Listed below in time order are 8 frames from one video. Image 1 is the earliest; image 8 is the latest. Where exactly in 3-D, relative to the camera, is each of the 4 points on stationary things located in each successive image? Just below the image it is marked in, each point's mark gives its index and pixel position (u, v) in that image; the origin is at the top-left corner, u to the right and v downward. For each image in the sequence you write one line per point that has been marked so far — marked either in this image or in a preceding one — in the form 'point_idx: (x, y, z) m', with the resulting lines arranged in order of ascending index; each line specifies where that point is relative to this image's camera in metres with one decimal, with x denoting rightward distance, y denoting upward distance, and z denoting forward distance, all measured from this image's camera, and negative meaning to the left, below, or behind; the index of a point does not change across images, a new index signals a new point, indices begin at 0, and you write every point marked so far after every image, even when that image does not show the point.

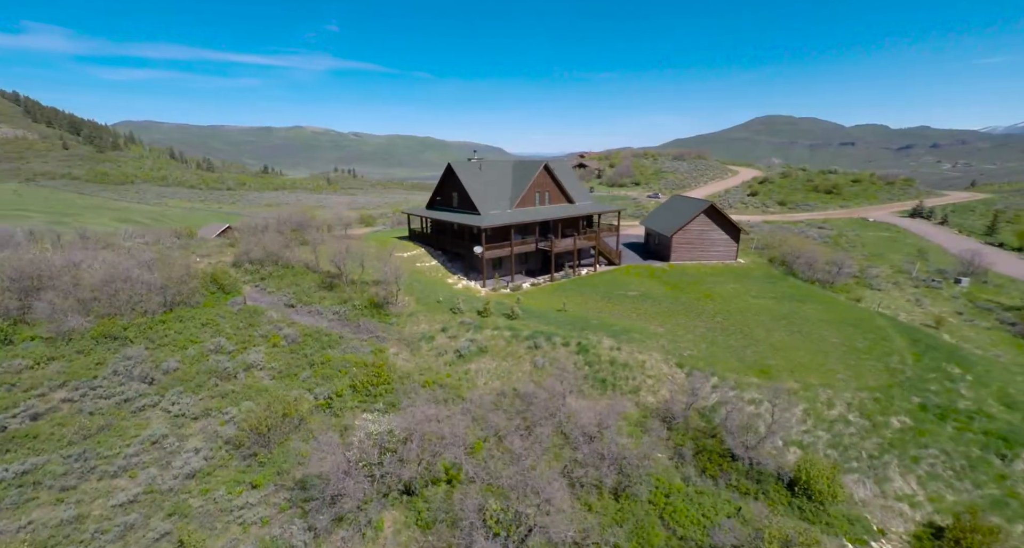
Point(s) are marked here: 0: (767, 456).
0: (+7.4, -5.3, +13.4) m
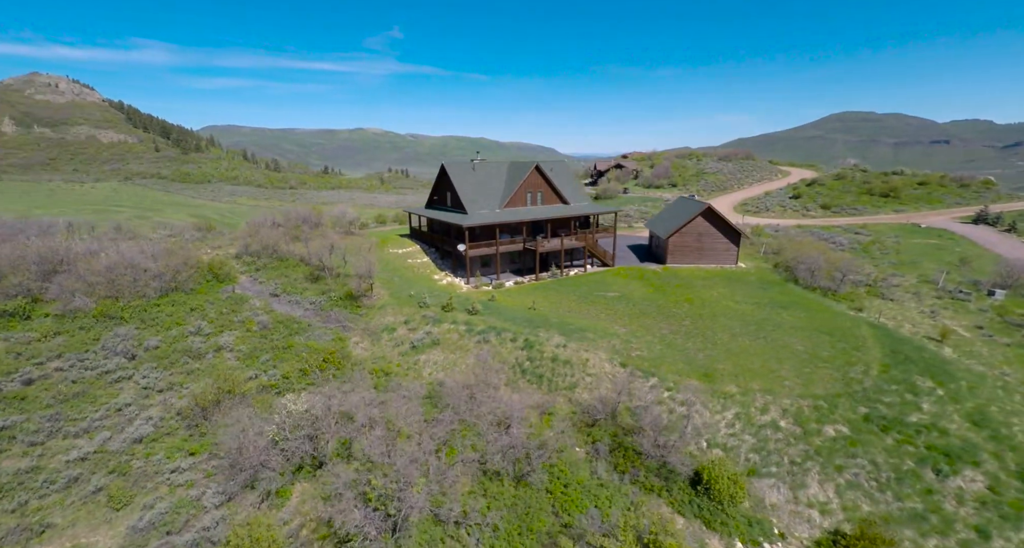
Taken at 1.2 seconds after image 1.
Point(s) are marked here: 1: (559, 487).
0: (+4.9, -5.4, +13.5) m
1: (+1.2, -5.7, +12.2) m
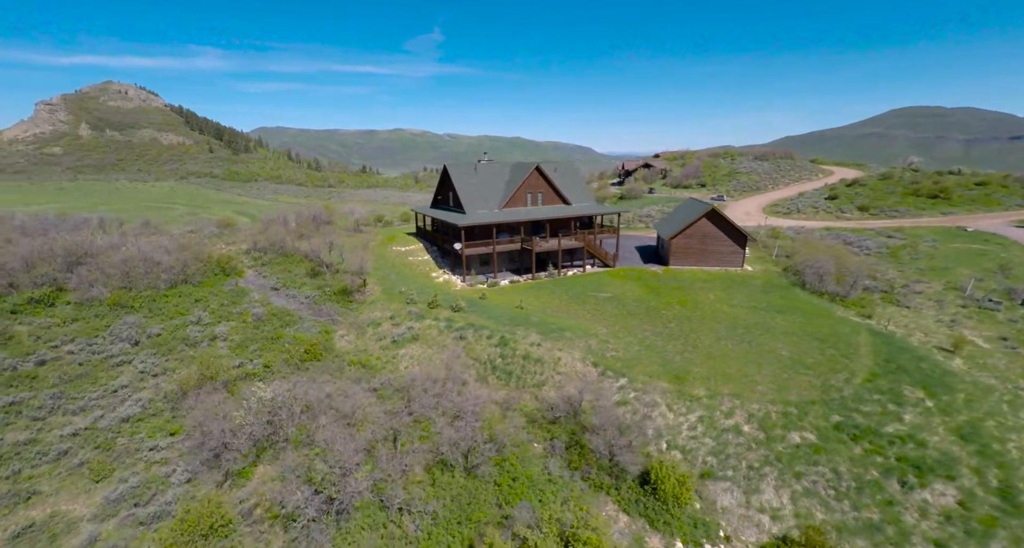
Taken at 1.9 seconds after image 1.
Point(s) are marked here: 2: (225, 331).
0: (+3.6, -5.4, +13.6) m
1: (-0.2, -5.7, +12.5) m
2: (-12.2, -2.4, +19.5) m
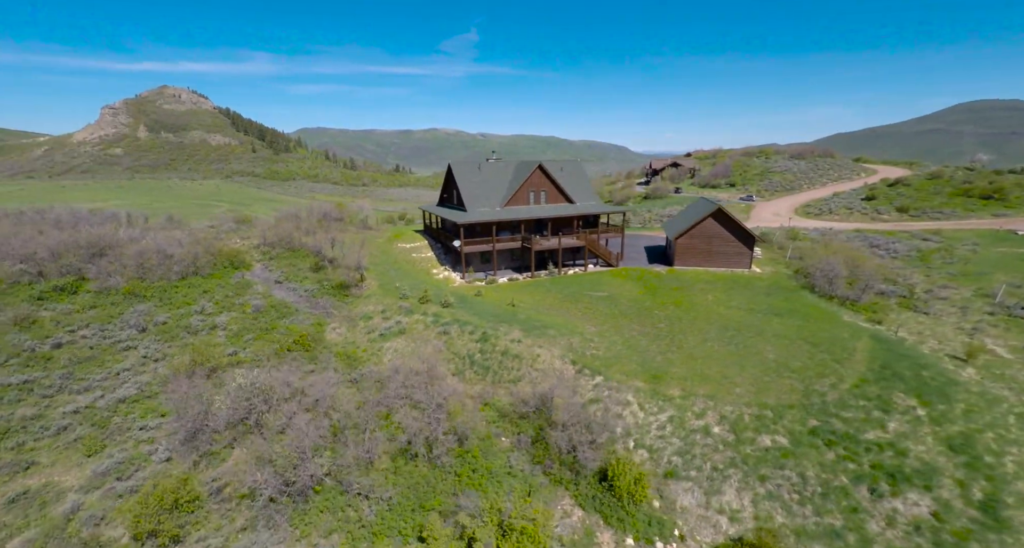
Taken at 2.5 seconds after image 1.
0: (+2.5, -5.3, +13.8) m
1: (-1.3, -5.5, +12.8) m
2: (-12.9, -2.1, +20.5) m
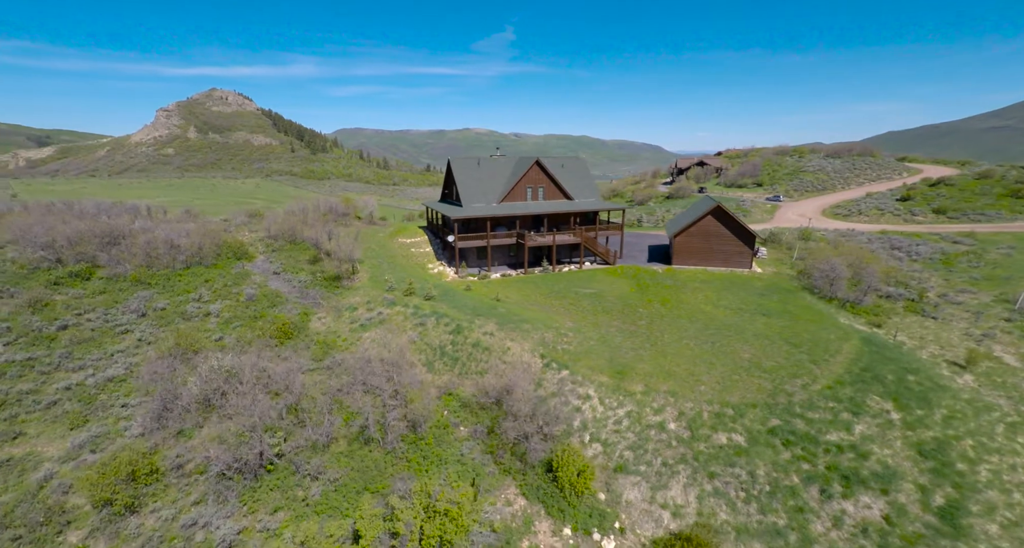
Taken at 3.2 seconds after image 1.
0: (+1.1, -5.2, +14.0) m
1: (-2.8, -5.3, +13.3) m
2: (-13.8, -1.6, +21.6) m
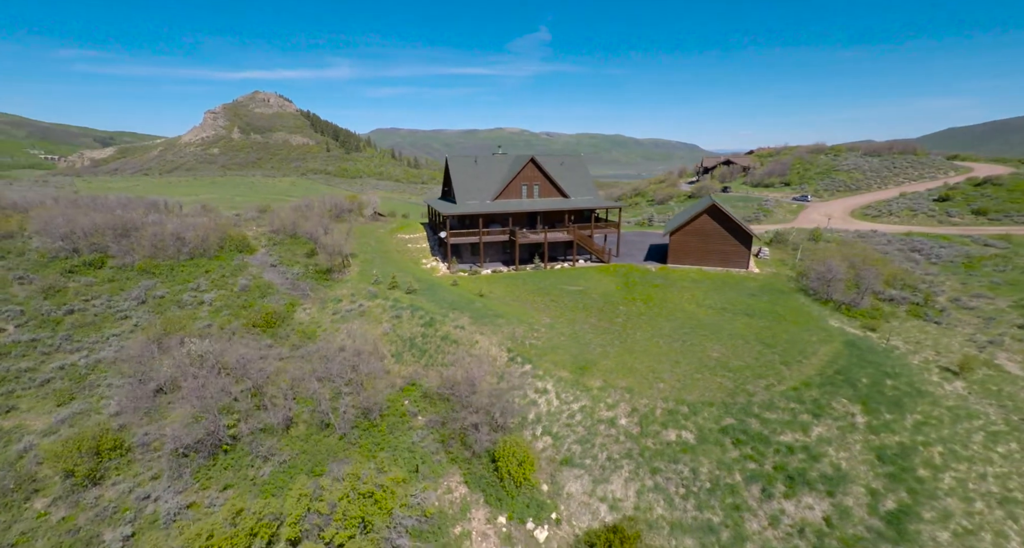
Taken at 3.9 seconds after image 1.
0: (-0.4, -5.0, +14.3) m
1: (-4.3, -5.1, +13.8) m
2: (-14.9, -1.2, +22.7) m
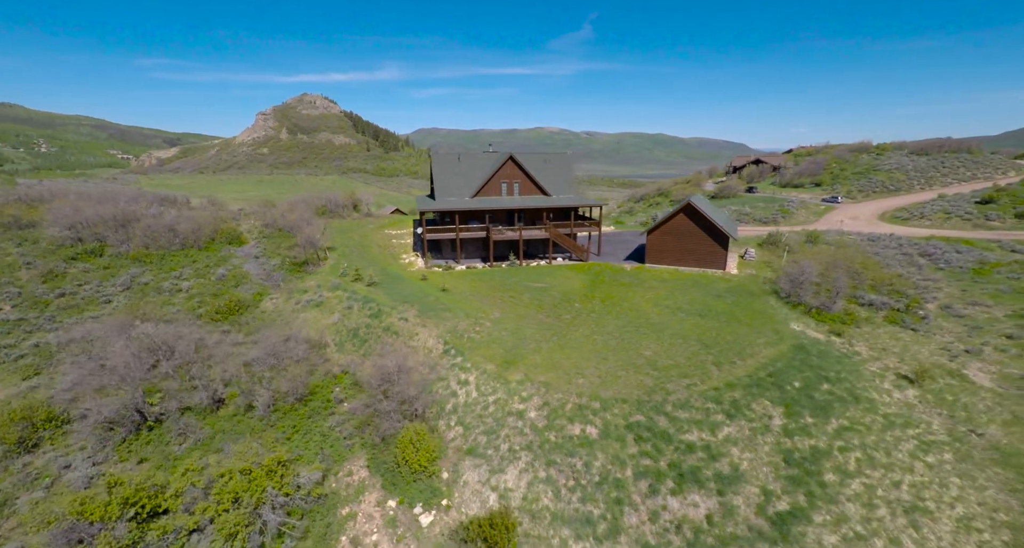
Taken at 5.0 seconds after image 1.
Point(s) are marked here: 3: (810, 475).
0: (-3.3, -4.8, +15.1) m
1: (-7.2, -4.8, +14.8) m
2: (-17.1, -0.6, +24.3) m
3: (+9.1, -6.1, +14.0) m
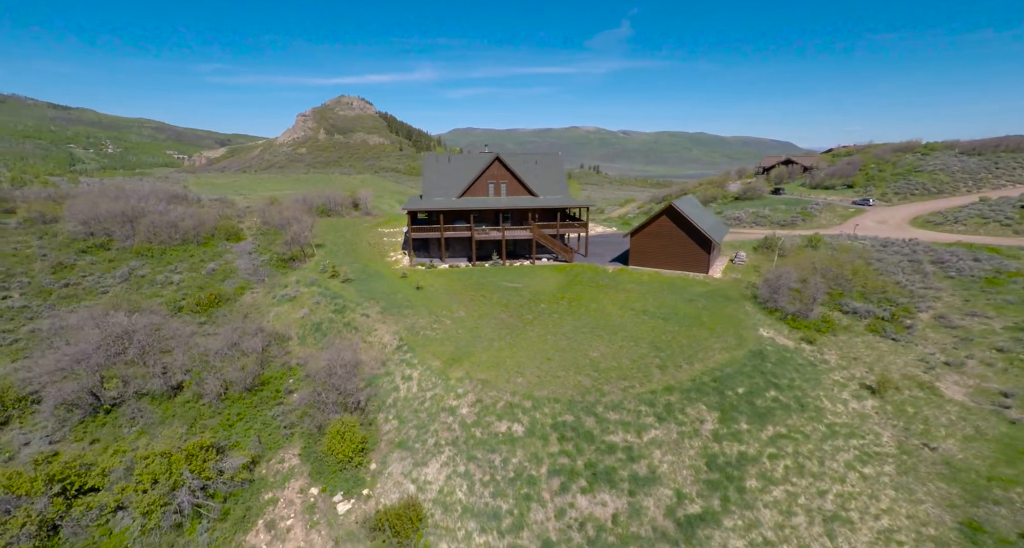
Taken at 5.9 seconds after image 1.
0: (-5.6, -4.8, +15.9) m
1: (-9.5, -4.7, +15.9) m
2: (-18.7, -0.3, +25.9) m
3: (+6.8, -6.3, +14.1) m
